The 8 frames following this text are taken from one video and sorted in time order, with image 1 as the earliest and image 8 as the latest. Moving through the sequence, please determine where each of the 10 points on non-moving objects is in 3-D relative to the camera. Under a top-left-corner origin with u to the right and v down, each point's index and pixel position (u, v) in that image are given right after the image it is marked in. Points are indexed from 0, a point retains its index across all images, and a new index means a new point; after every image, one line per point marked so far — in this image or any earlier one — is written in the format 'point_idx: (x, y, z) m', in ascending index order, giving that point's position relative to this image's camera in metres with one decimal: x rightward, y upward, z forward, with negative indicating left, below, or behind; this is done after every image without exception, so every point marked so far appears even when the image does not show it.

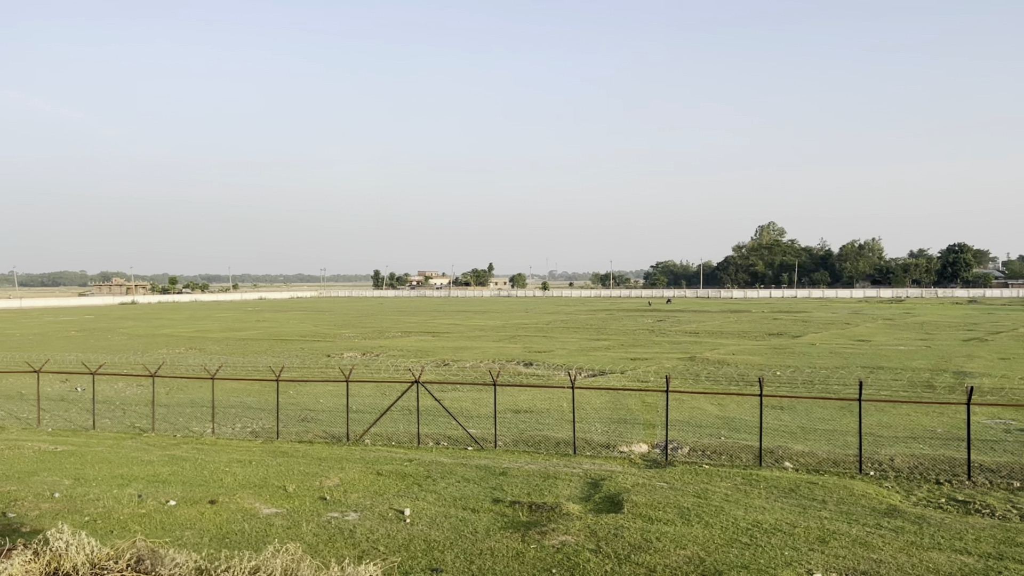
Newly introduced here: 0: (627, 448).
0: (+2.8, -3.9, +17.7) m
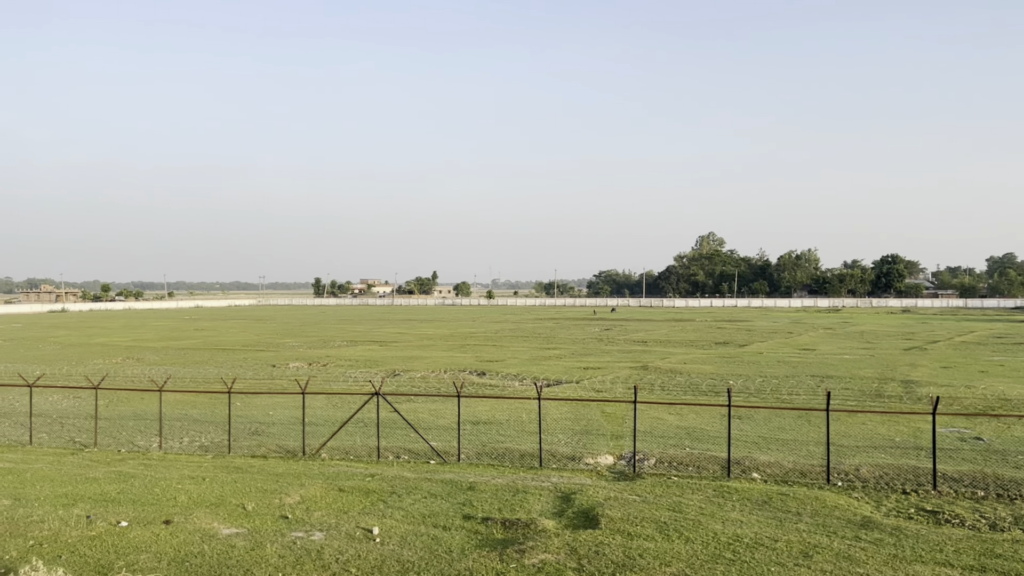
0: (+2.0, -4.1, +17.5) m
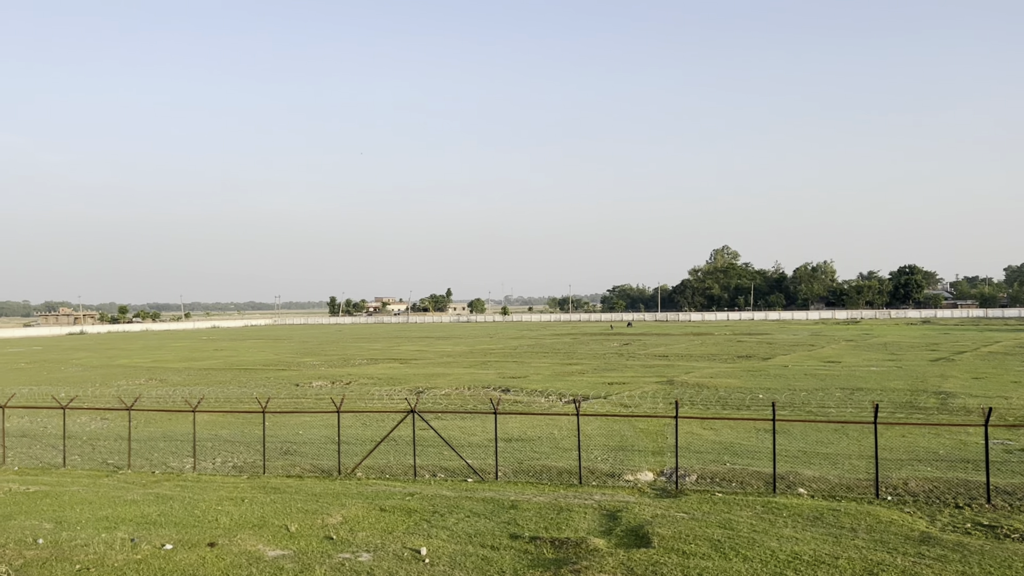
0: (+2.9, -4.5, +17.2) m
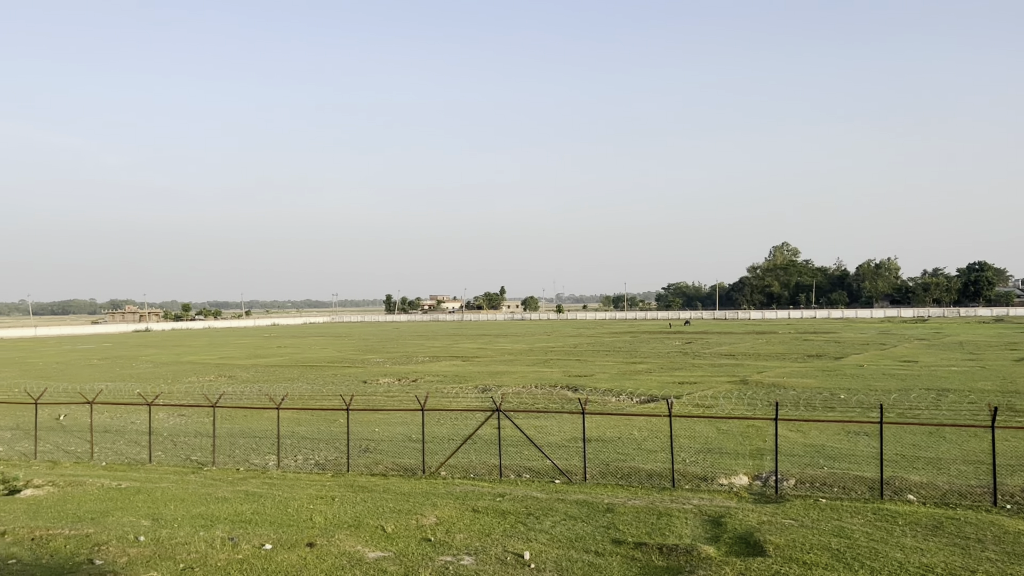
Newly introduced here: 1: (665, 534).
0: (+4.9, -4.4, +16.5) m
1: (+2.7, -4.3, +12.7) m
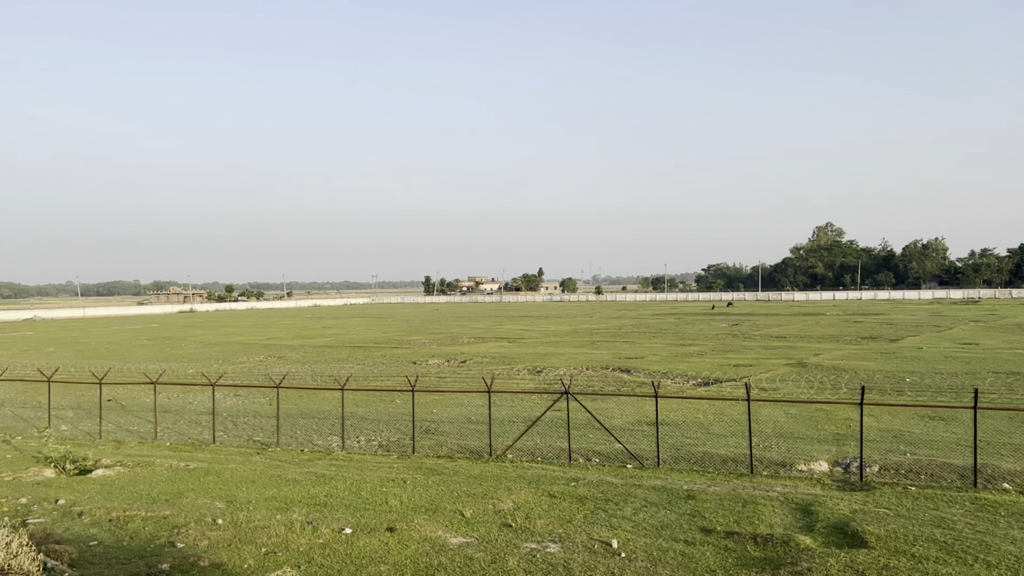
0: (+6.5, -3.9, +15.9) m
1: (+4.1, -3.9, +12.2) m
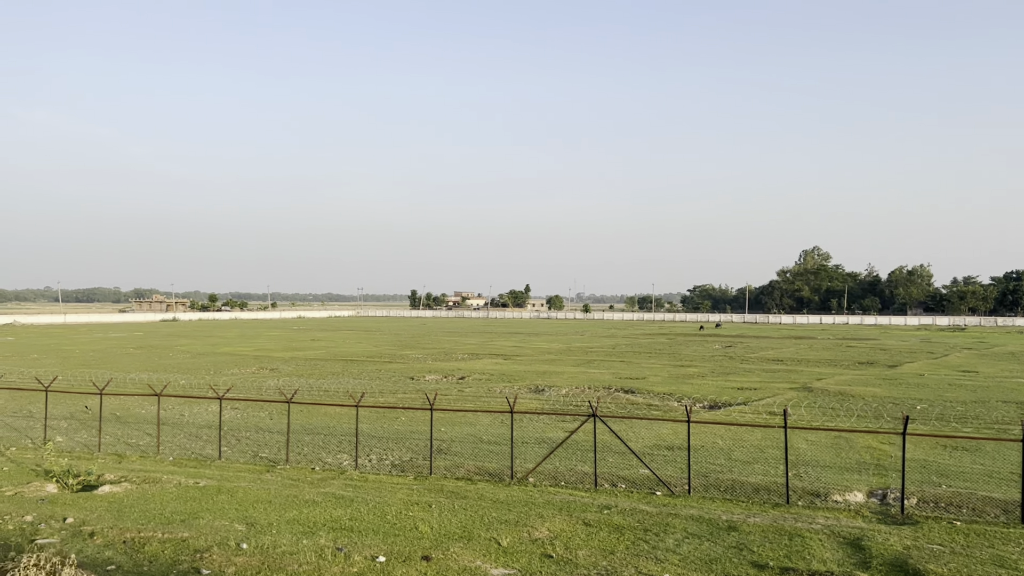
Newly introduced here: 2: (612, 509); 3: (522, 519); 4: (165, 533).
0: (+7.0, -4.4, +15.4) m
1: (+4.7, -4.3, +11.6) m
2: (+2.0, -4.3, +14.2) m
3: (+0.1, -4.2, +13.4) m
4: (-5.8, -4.1, +12.0) m
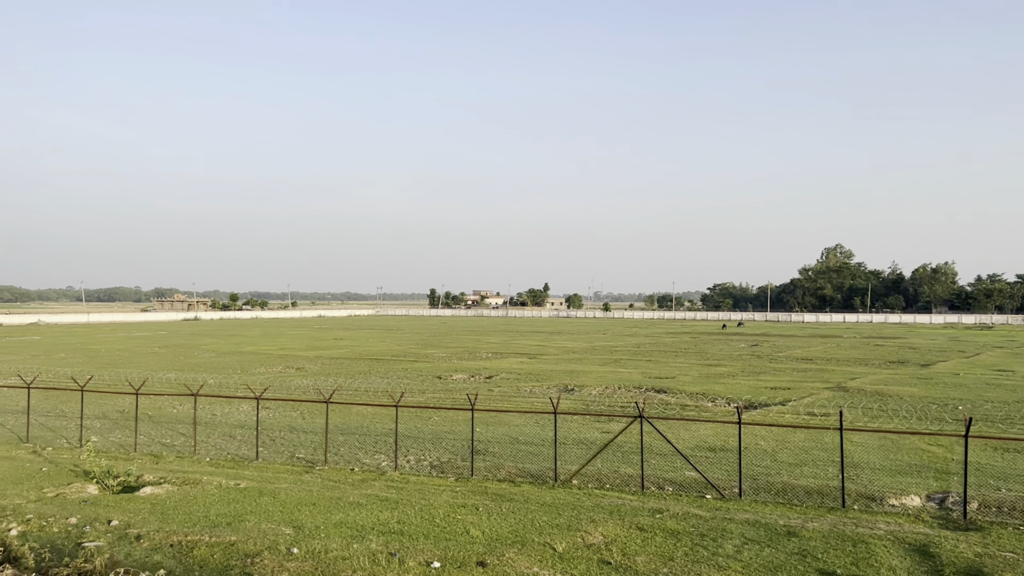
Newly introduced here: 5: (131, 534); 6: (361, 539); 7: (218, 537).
0: (+8.0, -4.4, +14.9) m
1: (+5.6, -4.3, +11.1) m
2: (+2.9, -4.3, +13.8) m
3: (+1.1, -4.2, +13.0) m
4: (-4.9, -4.0, +11.8) m
5: (-6.3, -4.1, +12.0) m
6: (-2.5, -4.1, +11.8) m
7: (-4.8, -4.1, +11.8) m
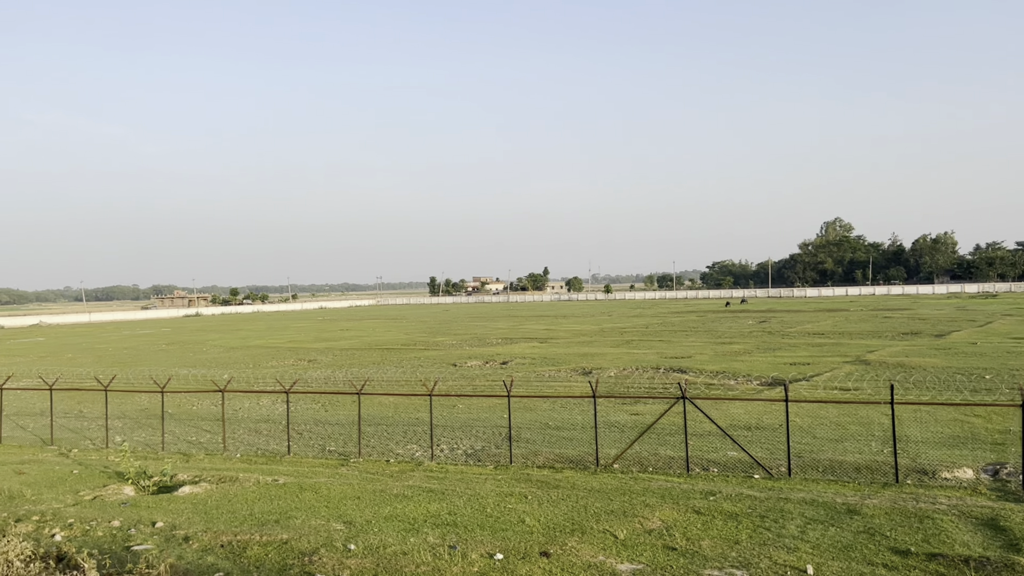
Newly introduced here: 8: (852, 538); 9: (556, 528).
0: (+8.9, -3.7, +14.7) m
1: (+6.5, -3.8, +10.9) m
2: (+3.8, -3.8, +13.5) m
3: (+2.0, -3.9, +12.7) m
4: (-3.9, -3.9, +11.5) m
5: (-5.3, -4.0, +11.6) m
6: (-1.6, -3.9, +11.5) m
7: (-3.8, -3.9, +11.5) m
8: (+5.2, -3.8, +11.2) m
9: (+0.7, -3.9, +11.7) m
